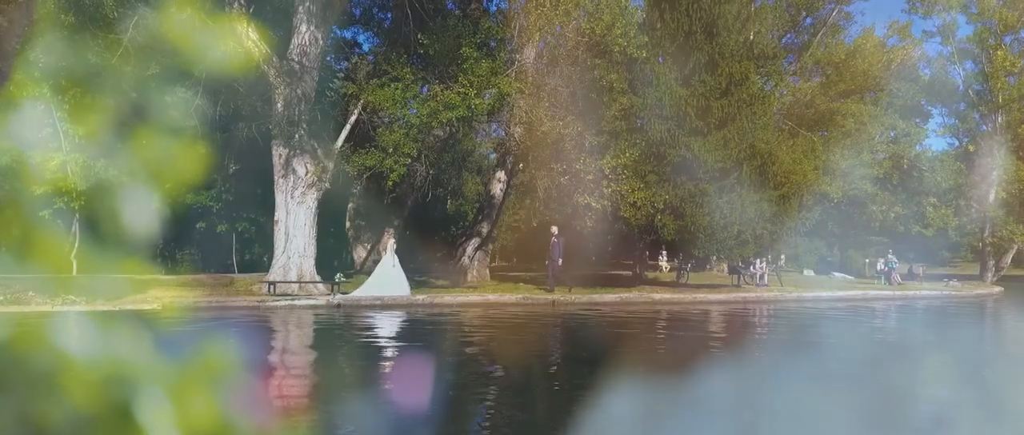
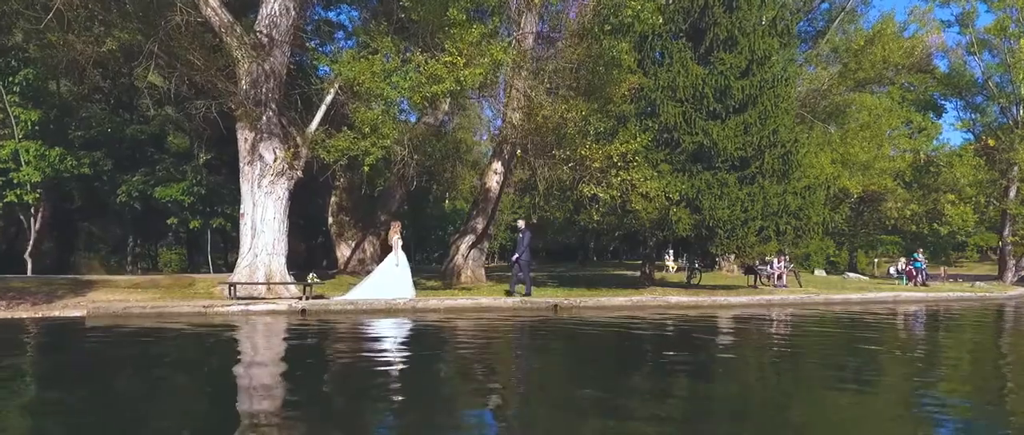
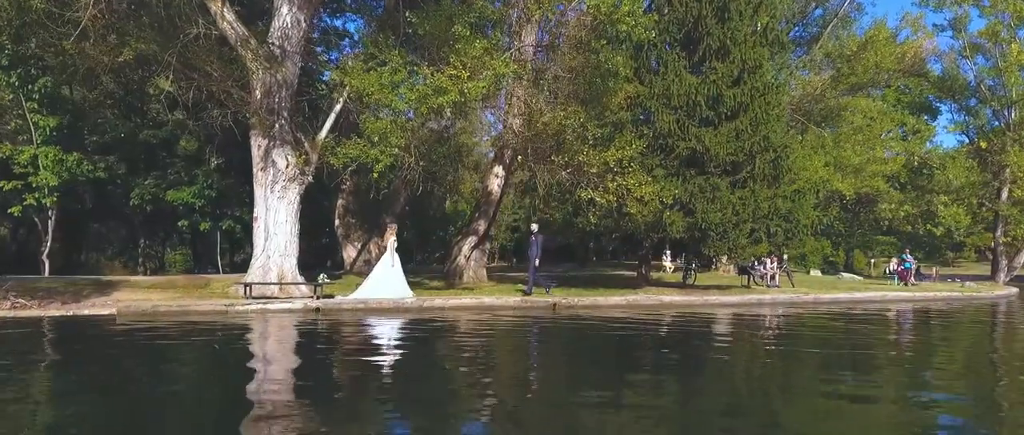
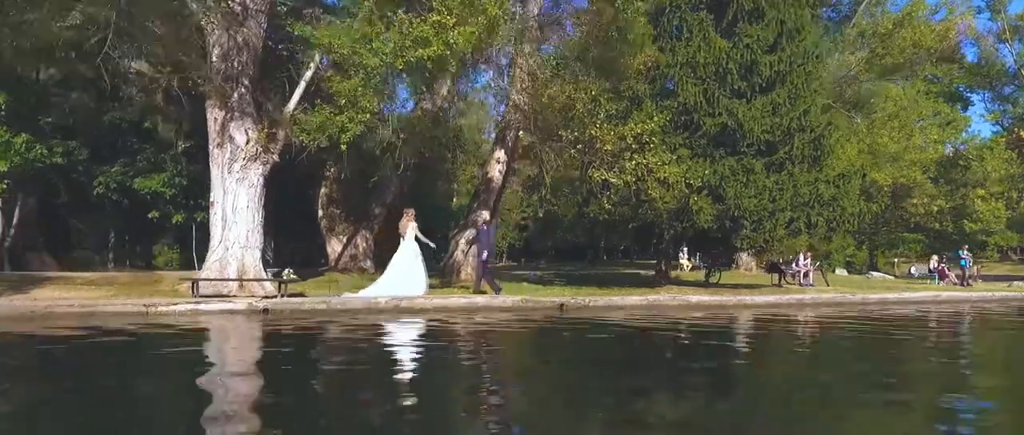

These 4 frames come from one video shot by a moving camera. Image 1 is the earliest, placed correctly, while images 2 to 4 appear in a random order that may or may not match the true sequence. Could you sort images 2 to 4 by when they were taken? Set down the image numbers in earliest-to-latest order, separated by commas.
3, 2, 4
